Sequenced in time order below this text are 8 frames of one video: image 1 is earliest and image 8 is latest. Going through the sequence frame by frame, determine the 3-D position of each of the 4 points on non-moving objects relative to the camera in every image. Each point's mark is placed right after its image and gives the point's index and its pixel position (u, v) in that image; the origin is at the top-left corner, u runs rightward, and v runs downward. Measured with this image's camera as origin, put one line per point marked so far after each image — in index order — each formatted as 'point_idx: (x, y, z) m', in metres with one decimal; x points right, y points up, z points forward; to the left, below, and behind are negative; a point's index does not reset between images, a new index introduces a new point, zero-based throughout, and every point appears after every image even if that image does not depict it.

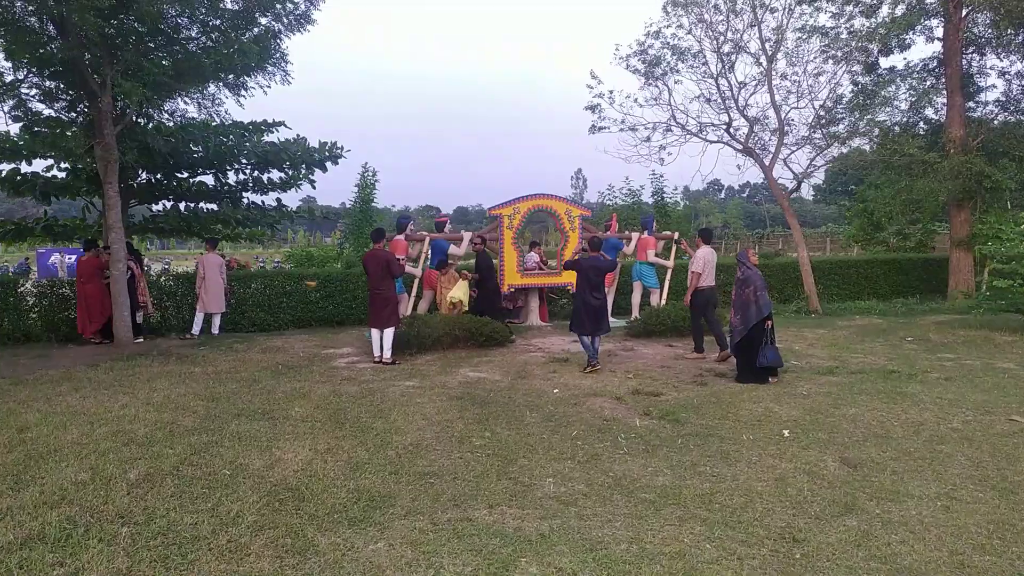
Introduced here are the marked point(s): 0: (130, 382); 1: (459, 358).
0: (-3.7, -0.9, +7.2) m
1: (-0.6, -0.8, +8.3) m
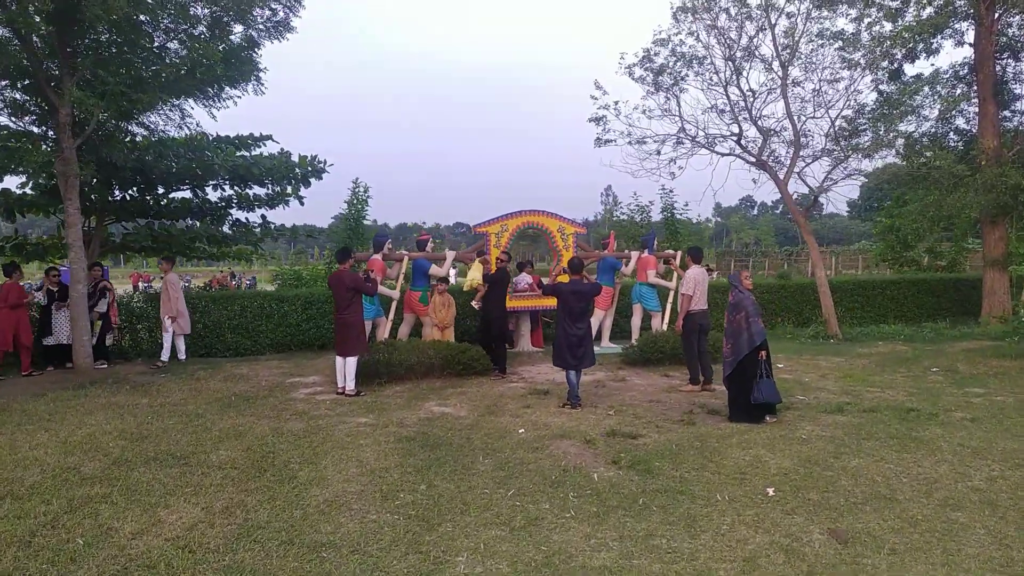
0: (-4.0, -1.1, +6.7) m
1: (-0.9, -1.1, +7.6) m
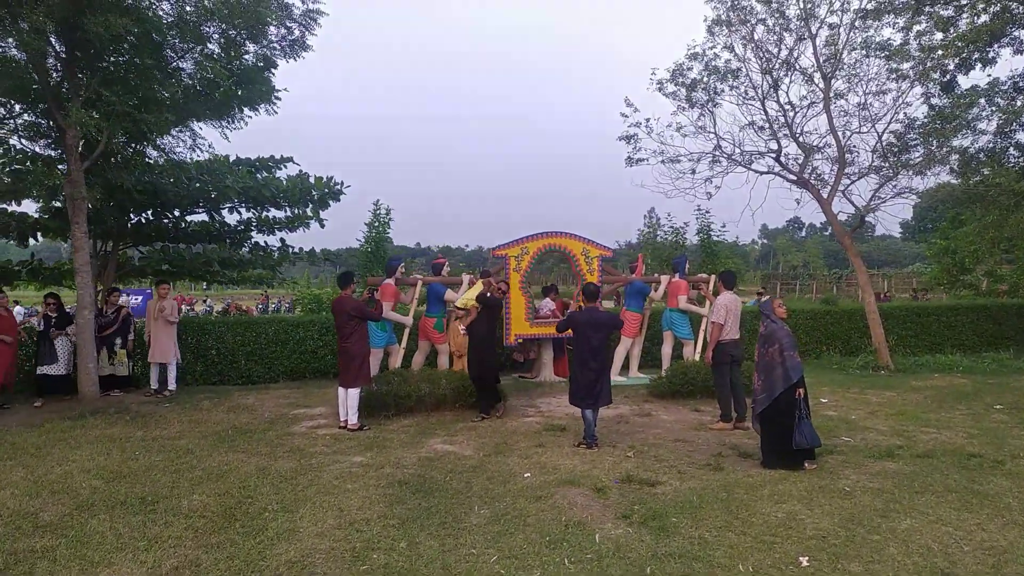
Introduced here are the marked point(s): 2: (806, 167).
0: (-4.0, -1.4, +6.3) m
1: (-0.7, -1.3, +7.1) m
2: (+4.8, +2.0, +12.0) m
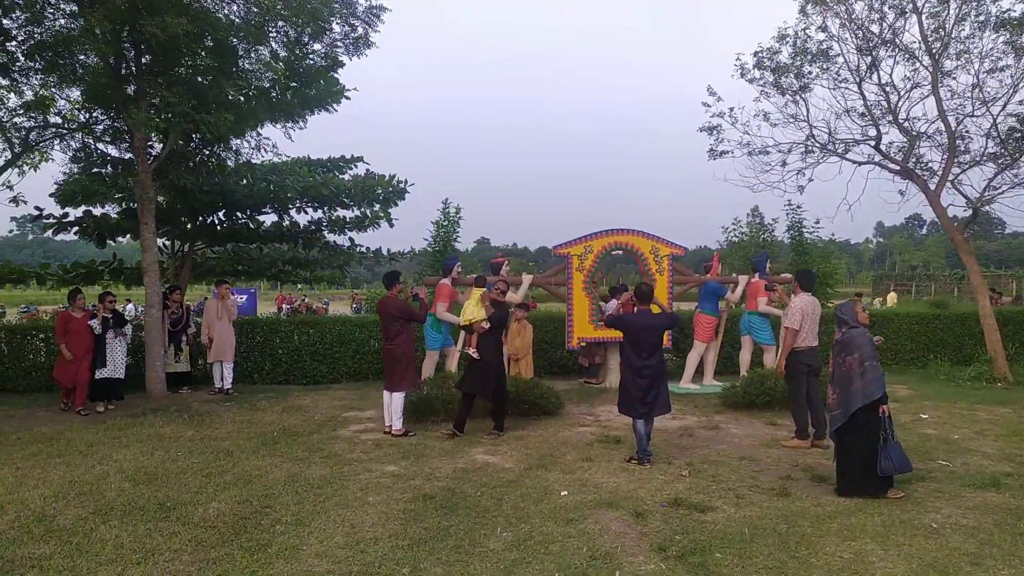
0: (-3.6, -1.4, +6.4) m
1: (-0.3, -1.3, +6.7) m
2: (+5.9, +1.9, +10.9) m
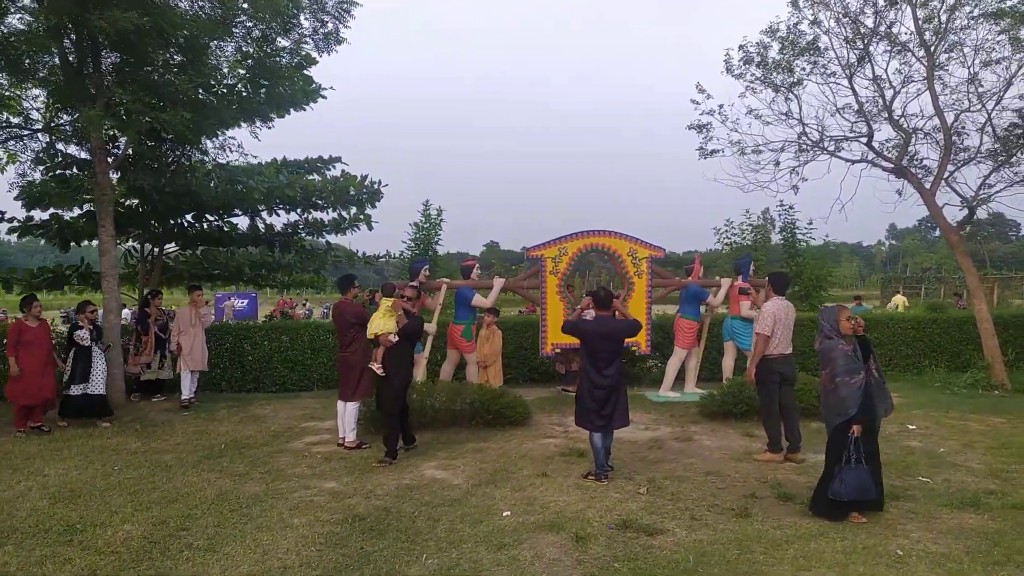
0: (-3.9, -1.4, +6.1) m
1: (-0.6, -1.4, +6.4) m
2: (+5.6, +1.9, +10.5) m
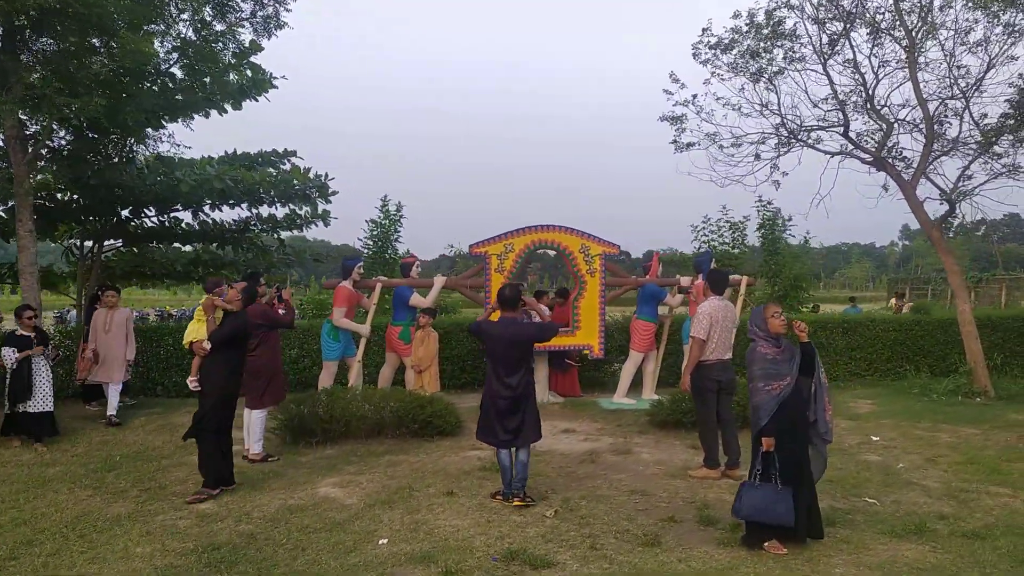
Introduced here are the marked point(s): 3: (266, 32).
0: (-4.6, -1.4, +5.6) m
1: (-1.3, -1.4, +5.9) m
2: (+5.0, +1.9, +9.9) m
3: (-3.0, +3.1, +8.9) m
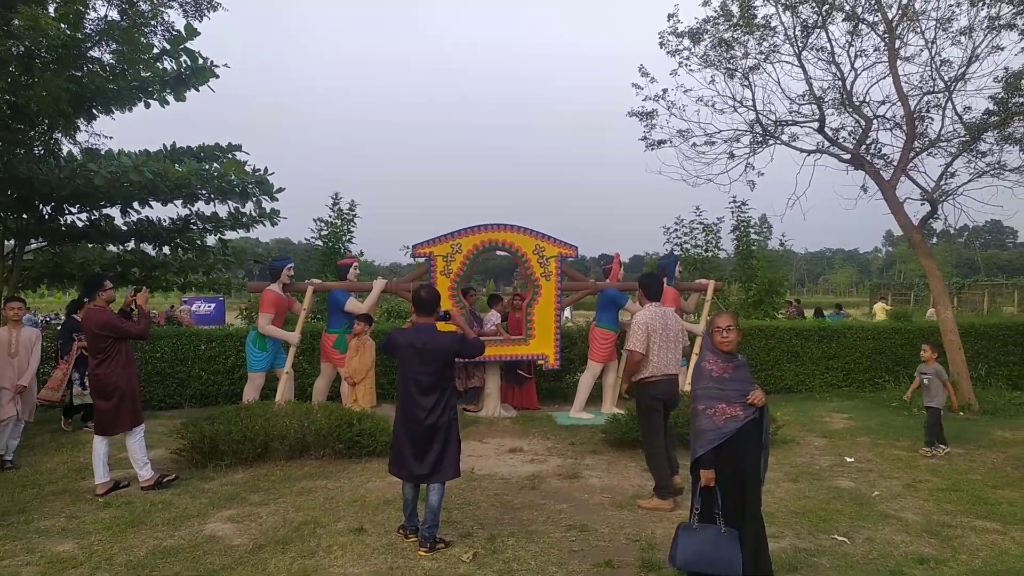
0: (-5.1, -1.4, +4.9) m
1: (-1.8, -1.4, +5.2) m
2: (+4.5, +1.8, +9.3) m
3: (-3.5, +3.1, +8.3) m
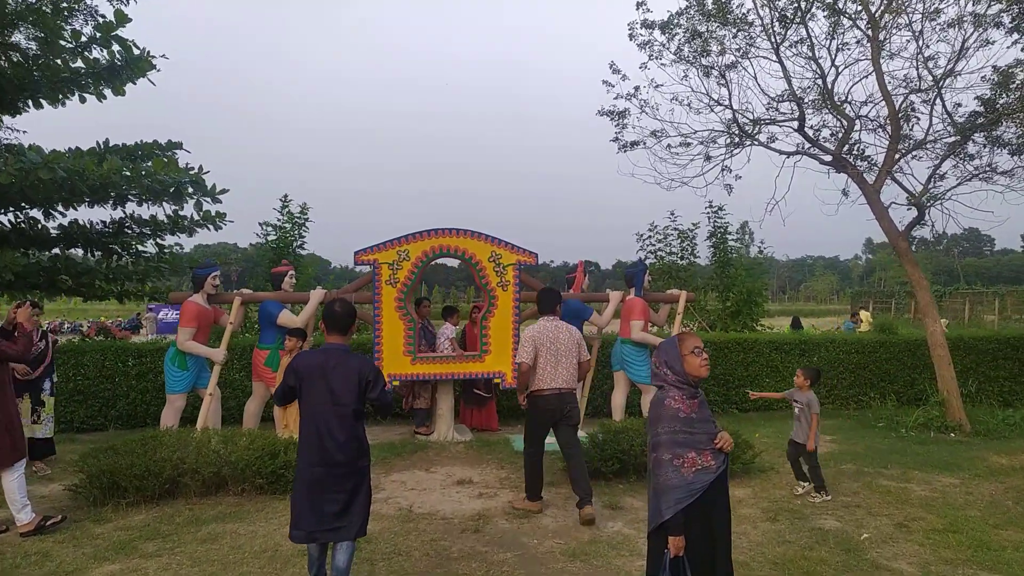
0: (-5.4, -1.5, +4.1) m
1: (-2.1, -1.5, +4.5) m
2: (+4.0, +1.7, +8.8) m
3: (-4.0, +3.0, +7.5) m
